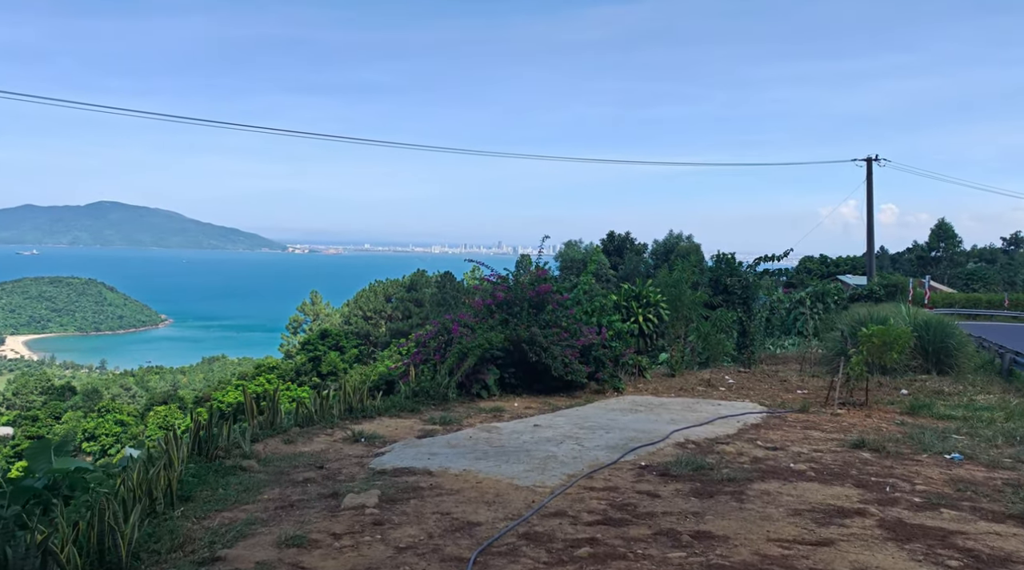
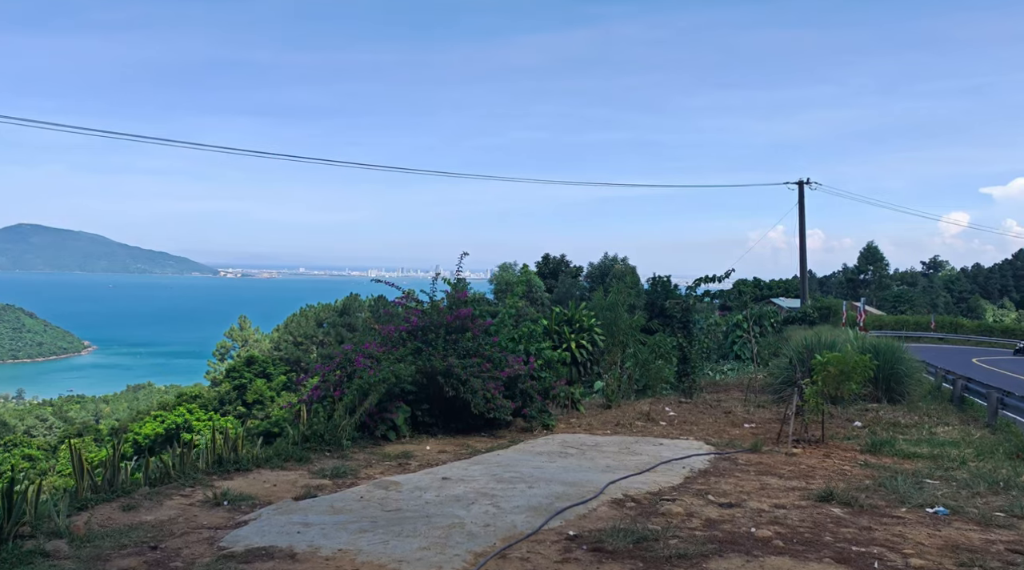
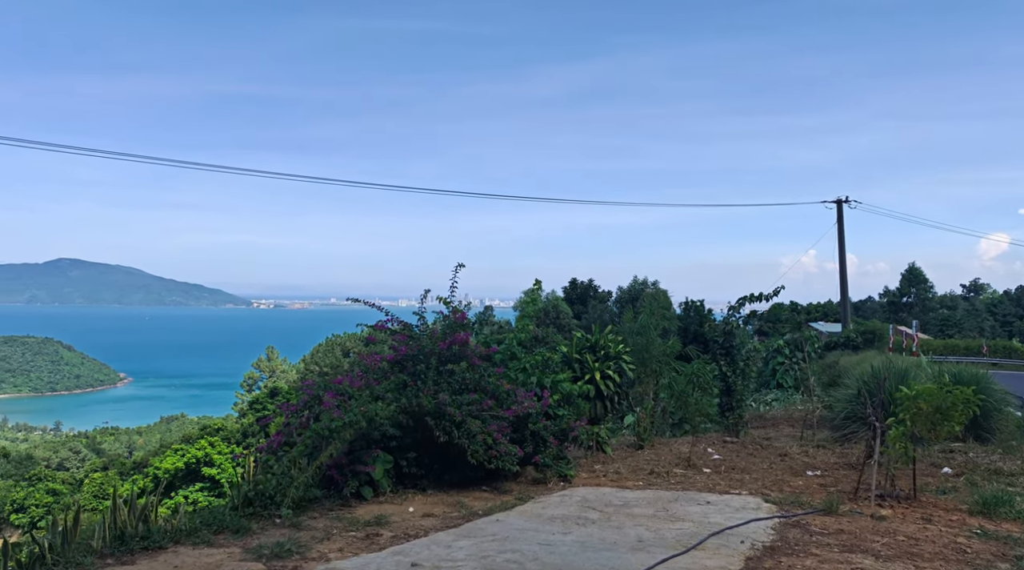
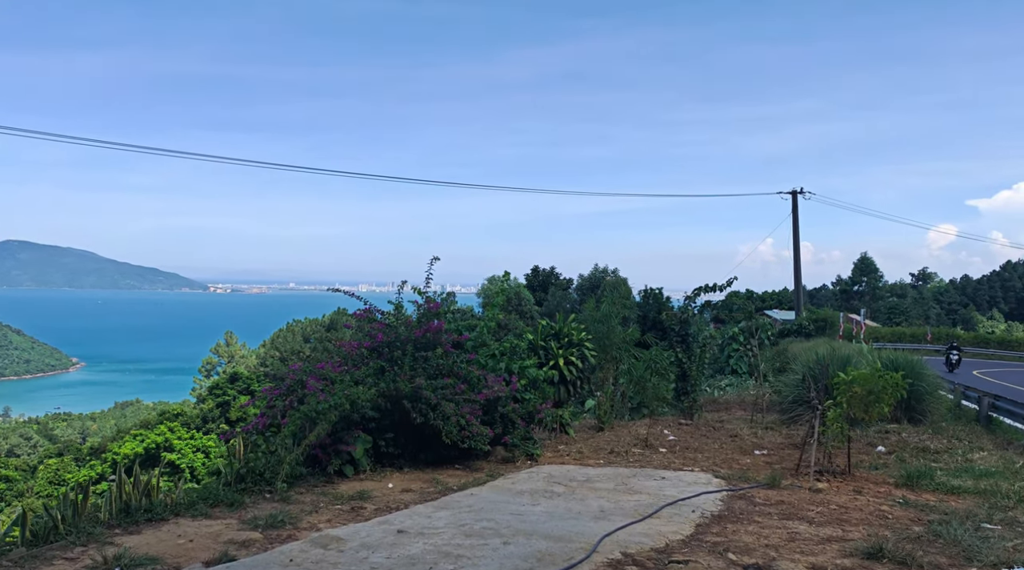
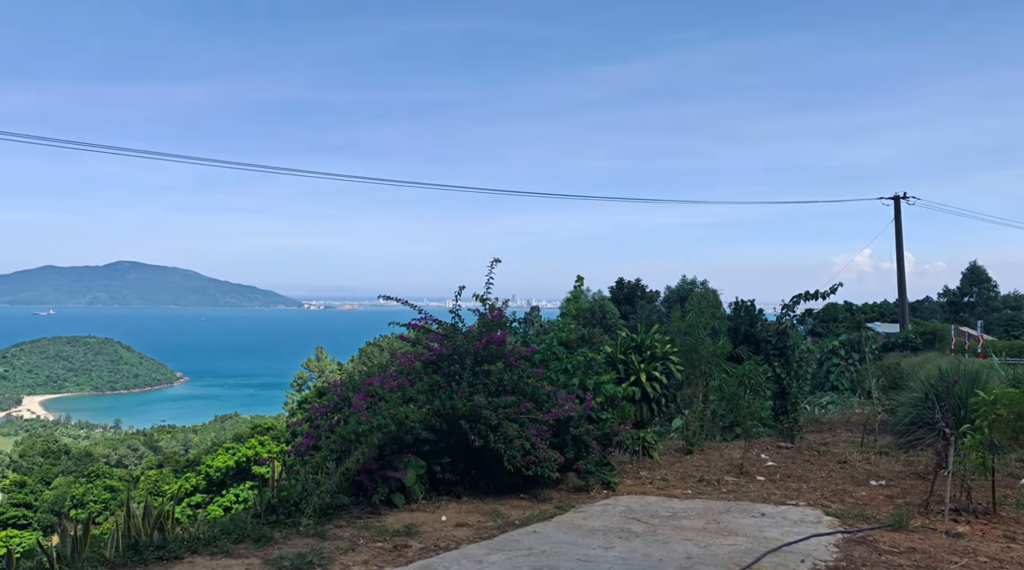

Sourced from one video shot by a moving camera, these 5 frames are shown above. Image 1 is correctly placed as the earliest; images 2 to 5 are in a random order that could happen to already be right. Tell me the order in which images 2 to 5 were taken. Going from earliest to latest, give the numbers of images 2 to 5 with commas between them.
2, 4, 3, 5
